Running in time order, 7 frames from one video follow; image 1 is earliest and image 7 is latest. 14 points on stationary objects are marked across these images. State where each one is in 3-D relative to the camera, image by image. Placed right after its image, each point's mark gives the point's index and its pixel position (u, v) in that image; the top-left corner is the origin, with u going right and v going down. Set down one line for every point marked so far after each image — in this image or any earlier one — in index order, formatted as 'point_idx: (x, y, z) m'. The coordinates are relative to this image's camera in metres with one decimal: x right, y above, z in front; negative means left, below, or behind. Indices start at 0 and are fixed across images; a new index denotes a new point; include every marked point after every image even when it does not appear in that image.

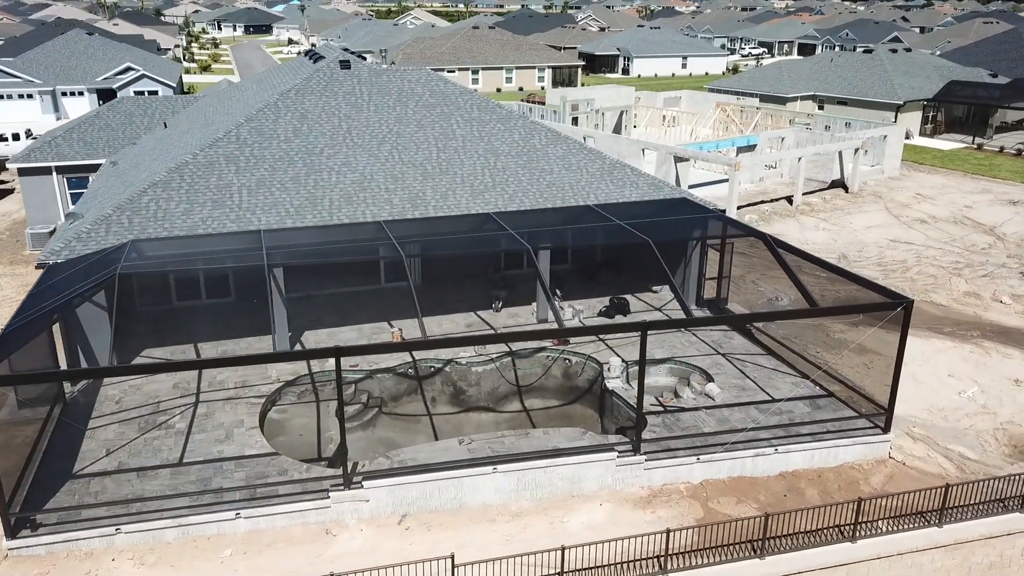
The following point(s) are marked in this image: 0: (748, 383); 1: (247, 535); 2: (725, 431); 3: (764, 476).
0: (+4.8, -2.0, +16.7) m
1: (-4.1, -3.8, +12.5) m
2: (+3.8, -2.6, +14.8) m
3: (+4.4, -3.3, +14.4) m
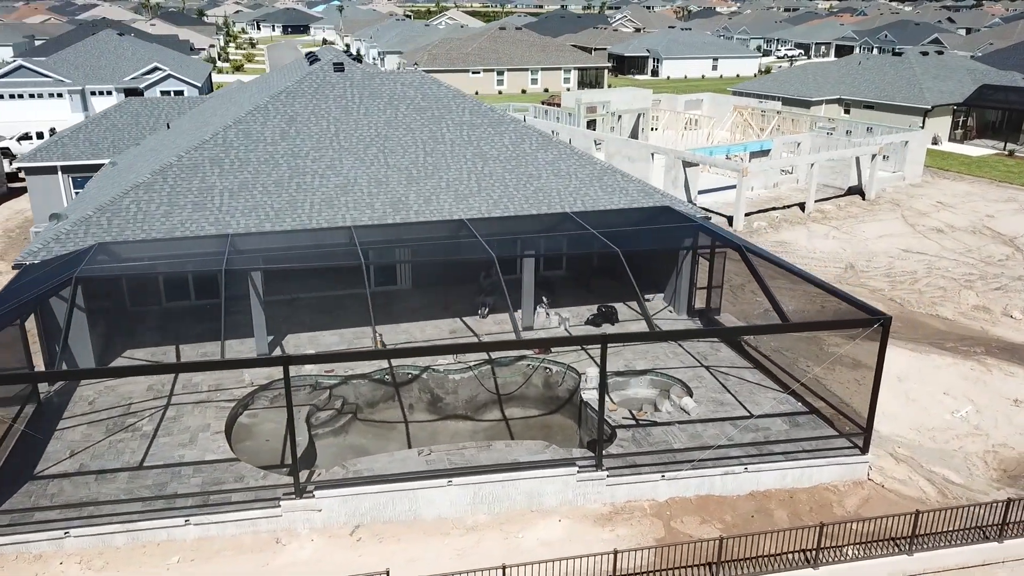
0: (+4.3, -2.2, +16.2) m
1: (-4.8, -3.9, +12.4) m
2: (+3.2, -2.8, +14.3) m
3: (+3.8, -3.5, +13.9) m
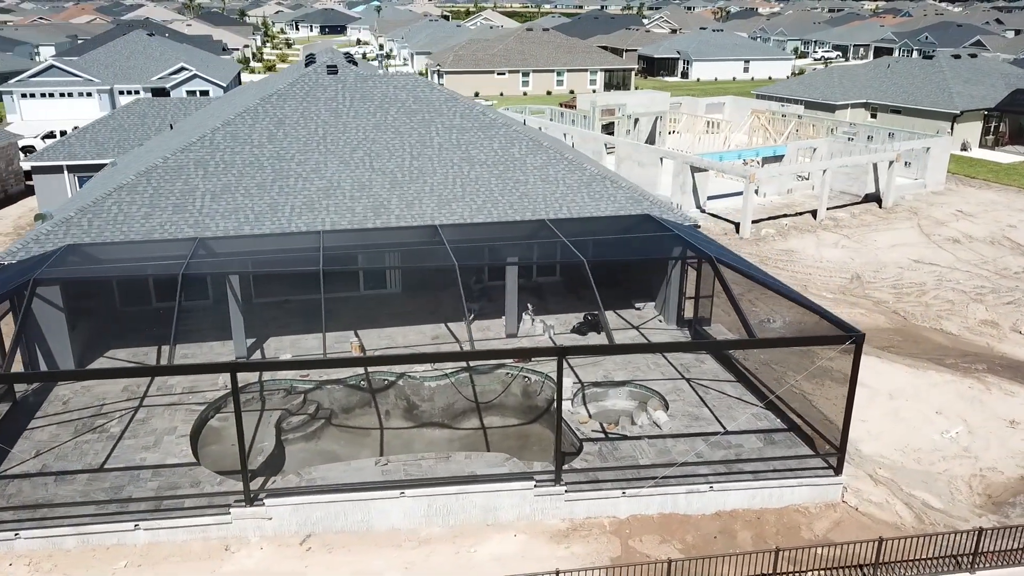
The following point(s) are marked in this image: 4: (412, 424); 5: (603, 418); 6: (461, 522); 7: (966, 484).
0: (+3.7, -2.4, +15.8) m
1: (-5.6, -3.9, +12.4) m
2: (+2.5, -3.0, +13.9) m
3: (+3.1, -3.7, +13.5) m
4: (-2.1, -2.9, +17.2) m
5: (+1.8, -2.6, +16.4) m
6: (-0.8, -3.7, +13.1) m
7: (+8.1, -3.5, +14.5) m
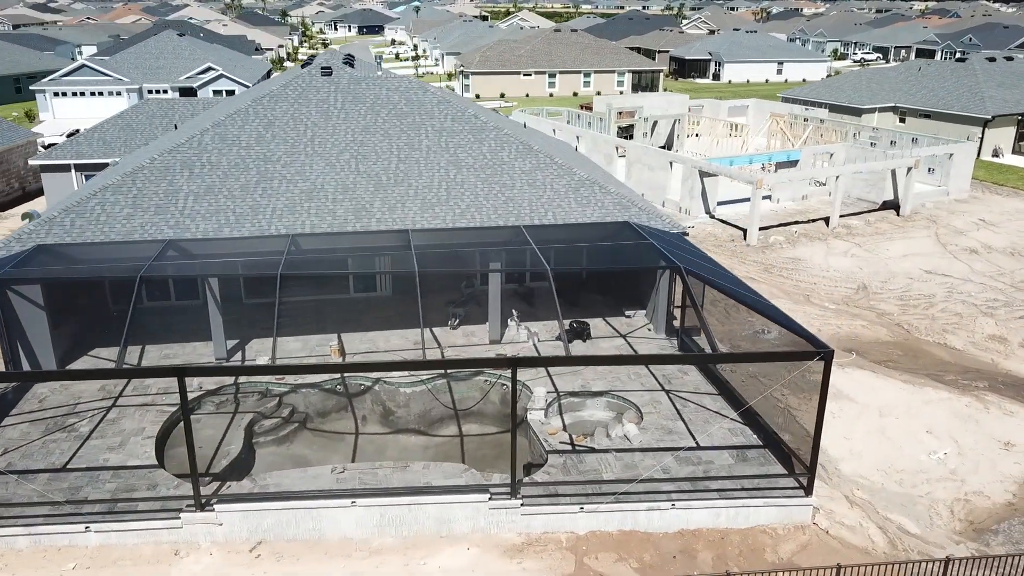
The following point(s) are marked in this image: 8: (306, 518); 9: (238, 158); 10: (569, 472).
0: (+3.1, -2.6, +15.4) m
1: (-6.3, -4.0, +12.4) m
2: (+1.9, -3.2, +13.6) m
3: (+2.4, -3.9, +13.1) m
4: (-2.6, -3.0, +17.0) m
5: (+1.3, -2.8, +16.0) m
6: (-1.5, -3.9, +12.9) m
7: (+7.4, -3.7, +13.9) m
8: (-3.2, -3.6, +12.7) m
9: (-6.4, +3.0, +19.1) m
10: (+1.0, -3.1, +13.9) m
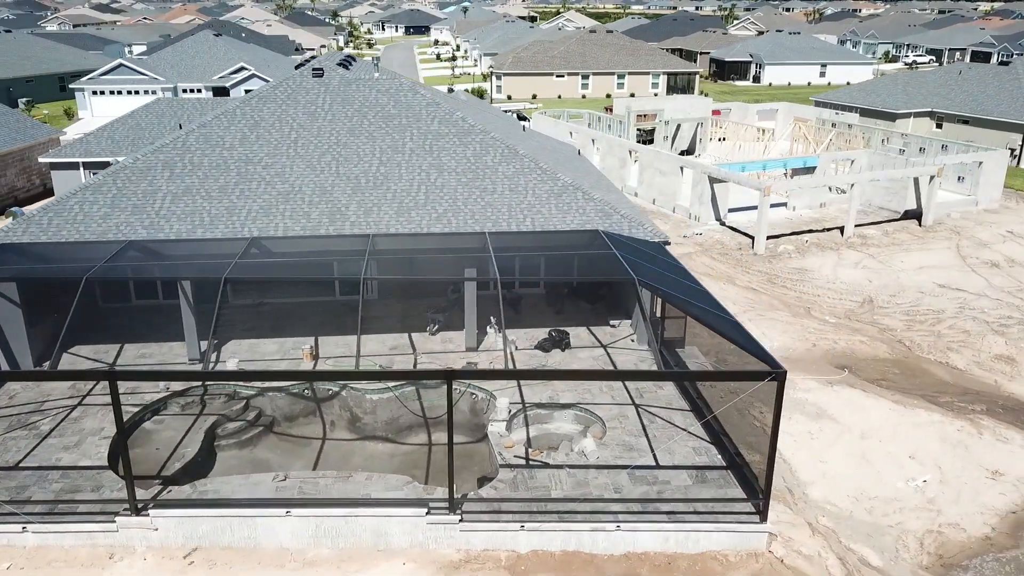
0: (+2.3, -2.8, +14.8) m
1: (-7.3, -4.0, +12.4) m
2: (+1.0, -3.4, +13.1) m
3: (+1.4, -4.1, +12.6) m
4: (-3.3, -3.1, +16.8) m
5: (+0.5, -3.0, +15.6) m
6: (-2.5, -4.0, +12.6) m
7: (+6.5, -4.0, +13.1) m
8: (-4.1, -3.7, +12.5) m
9: (-6.8, +3.0, +19.1) m
10: (+0.1, -3.3, +13.5) m
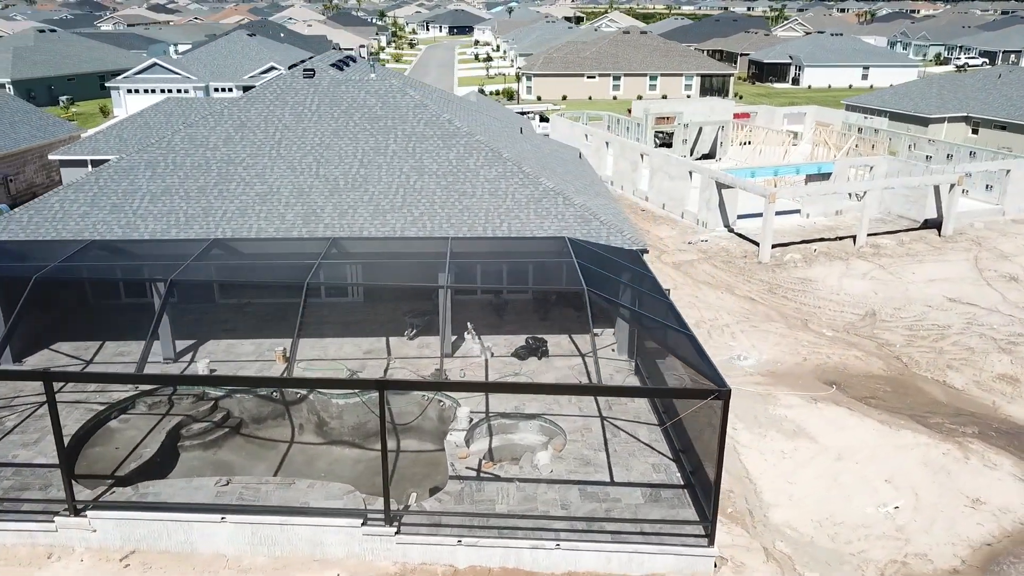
0: (+1.5, -3.0, +14.4) m
1: (-8.2, -4.0, +12.5) m
2: (+0.1, -3.5, +12.7) m
3: (+0.5, -4.3, +12.2) m
4: (-4.0, -3.1, +16.7) m
5: (-0.2, -3.1, +15.3) m
6: (-3.4, -4.1, +12.4) m
7: (+5.6, -4.3, +12.4) m
8: (-5.1, -3.7, +12.4) m
9: (-7.3, +3.0, +19.2) m
10: (-0.8, -3.4, +13.2) m
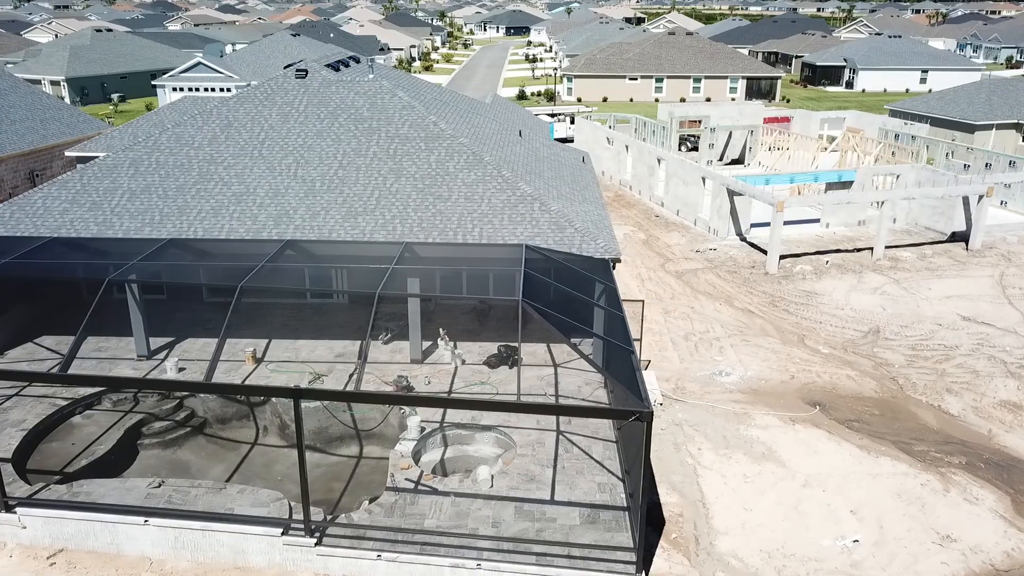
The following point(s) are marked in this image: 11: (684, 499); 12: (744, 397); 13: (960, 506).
0: (+0.6, -3.2, +13.9) m
1: (-9.3, -3.9, +12.7) m
2: (-1.0, -3.7, +12.3) m
3: (-0.7, -4.4, +11.8) m
4: (-4.8, -3.2, +16.6) m
5: (-1.1, -3.2, +14.9) m
6: (-4.6, -4.1, +12.3) m
7: (+4.4, -4.6, +11.6) m
8: (-6.2, -3.7, +12.4) m
9: (-7.7, +3.0, +19.3) m
10: (-1.9, -3.5, +12.8) m
11: (+2.9, -3.6, +14.0) m
12: (+4.9, -2.3, +17.4) m
13: (+7.8, -3.7, +14.0) m
